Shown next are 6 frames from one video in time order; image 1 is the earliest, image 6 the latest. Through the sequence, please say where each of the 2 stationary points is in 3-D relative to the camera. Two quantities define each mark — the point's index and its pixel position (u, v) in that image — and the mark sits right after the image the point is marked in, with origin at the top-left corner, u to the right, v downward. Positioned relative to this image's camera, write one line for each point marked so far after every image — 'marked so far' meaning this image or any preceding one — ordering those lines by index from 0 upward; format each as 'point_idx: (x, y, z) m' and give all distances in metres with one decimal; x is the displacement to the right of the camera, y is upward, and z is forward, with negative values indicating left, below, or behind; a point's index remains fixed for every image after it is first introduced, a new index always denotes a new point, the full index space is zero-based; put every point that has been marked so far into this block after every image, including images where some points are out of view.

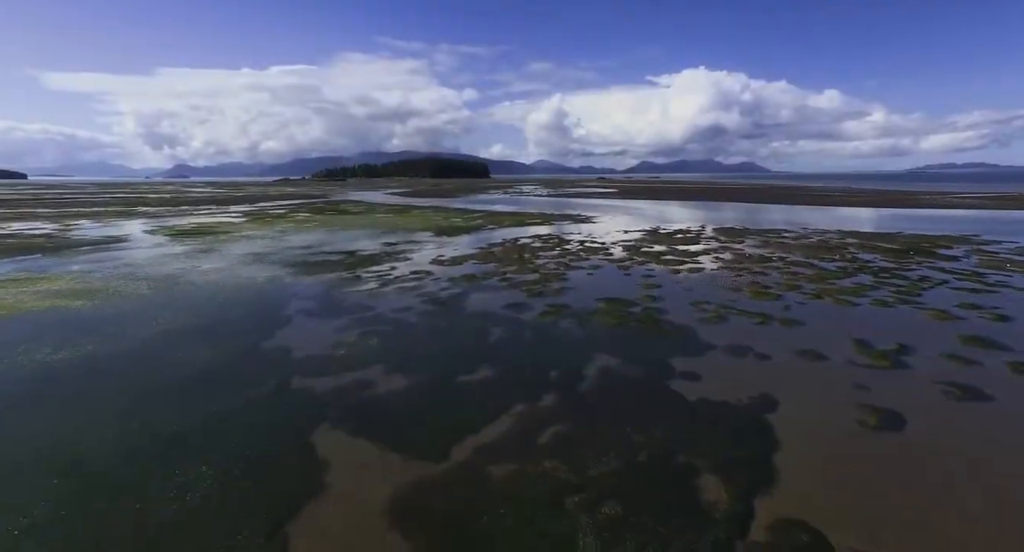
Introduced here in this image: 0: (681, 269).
0: (+5.7, +0.2, +16.5) m
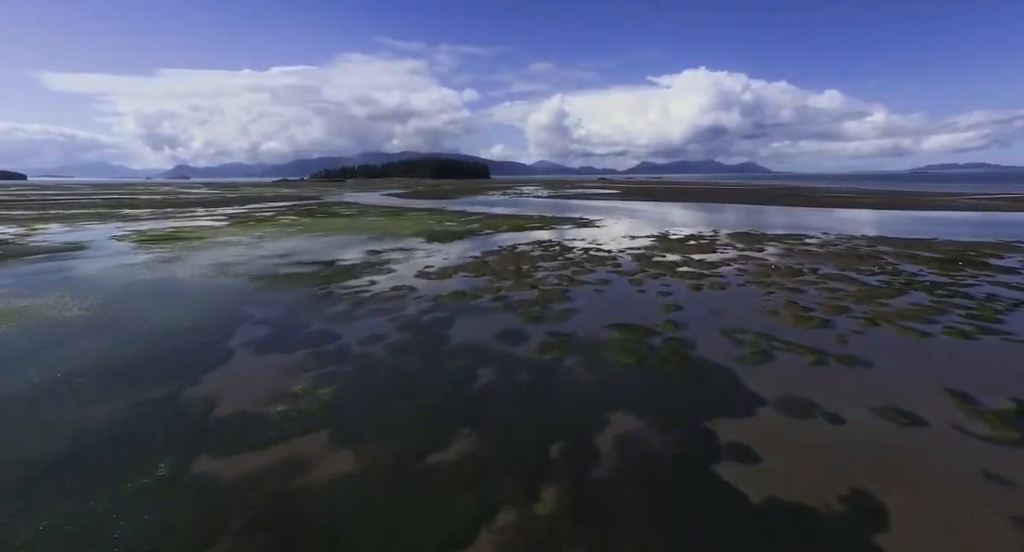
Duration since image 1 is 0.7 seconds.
0: (+5.5, -0.2, +14.4) m
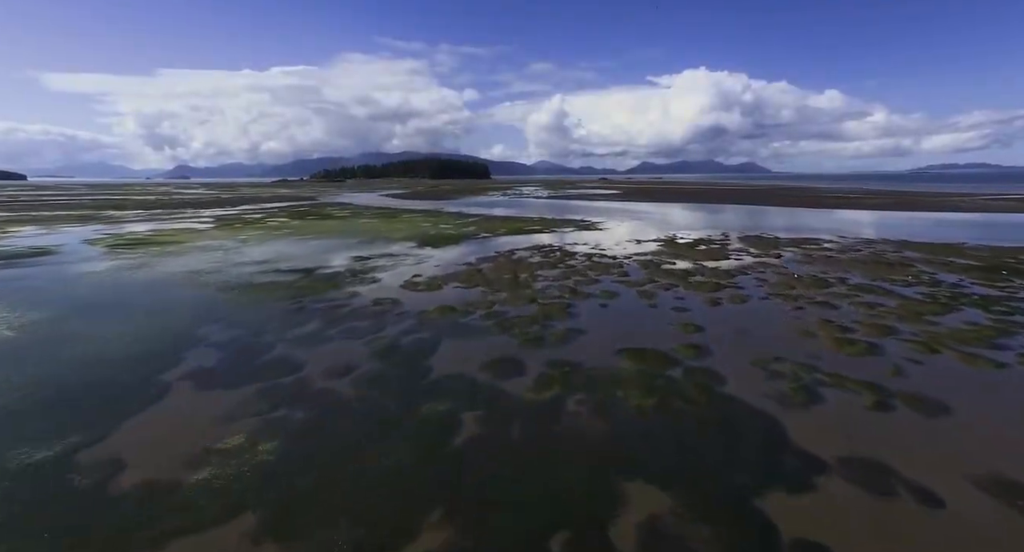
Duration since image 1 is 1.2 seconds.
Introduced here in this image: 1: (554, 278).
0: (+5.4, -0.5, +12.9) m
1: (+1.3, -0.1, +15.4) m
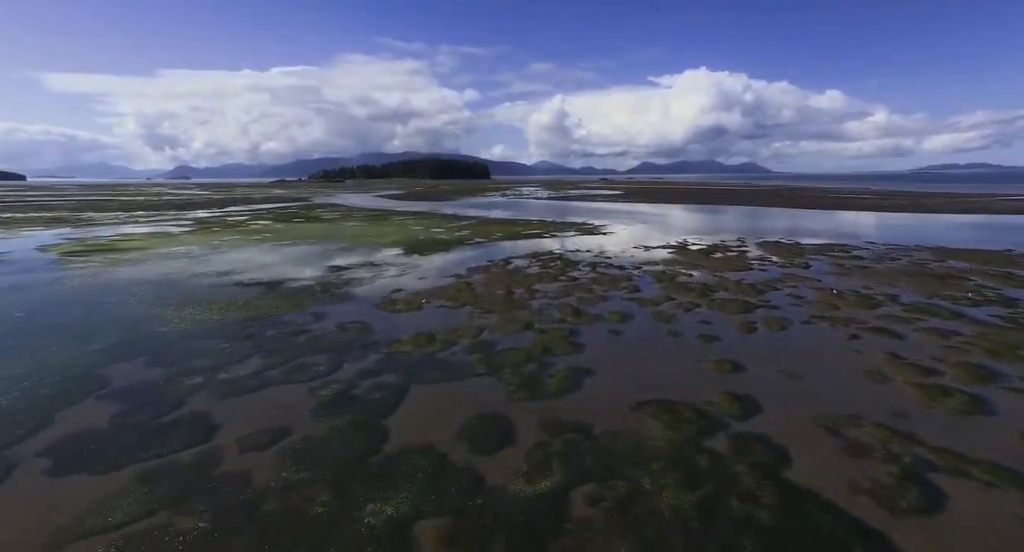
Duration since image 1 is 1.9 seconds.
0: (+5.3, -1.0, +10.8) m
1: (+1.1, -0.5, +13.3) m
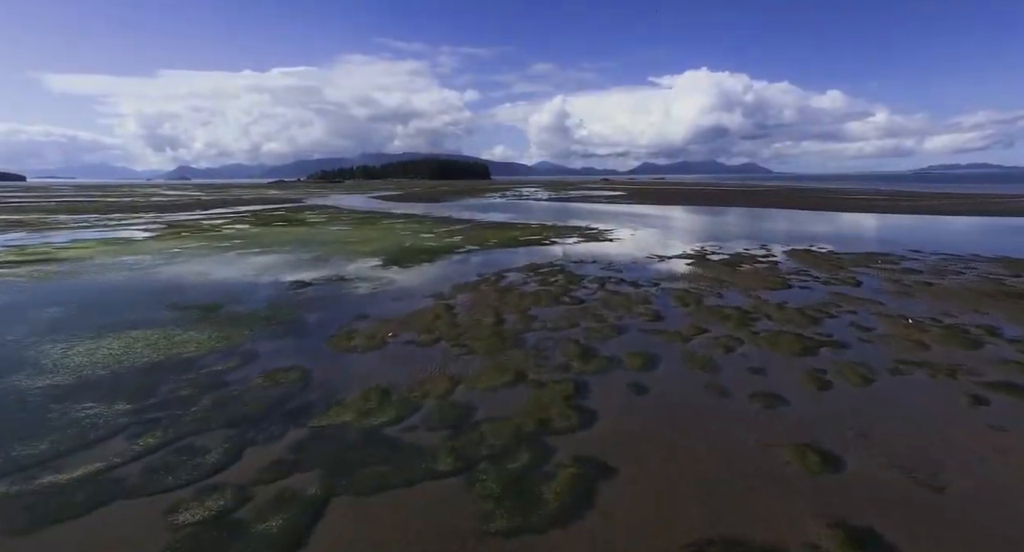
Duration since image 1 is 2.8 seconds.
0: (+5.0, -1.5, +8.1) m
1: (+0.9, -1.0, +10.6) m
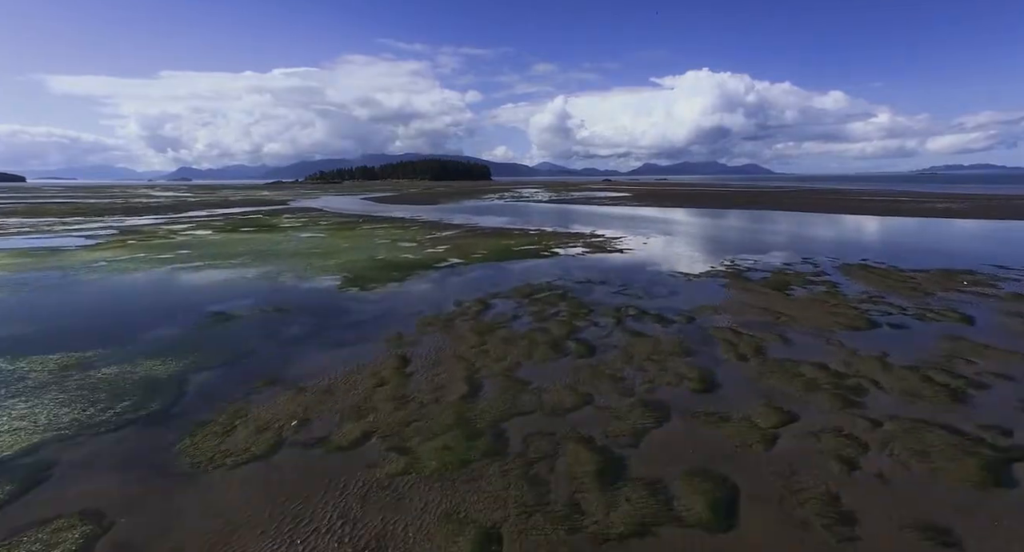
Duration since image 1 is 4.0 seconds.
0: (+4.7, -2.2, +4.3) m
1: (+0.6, -1.7, +6.8) m
